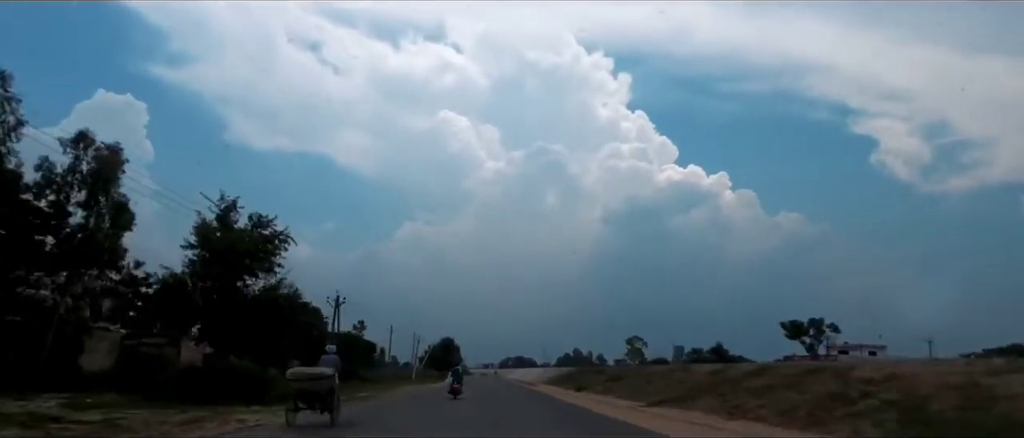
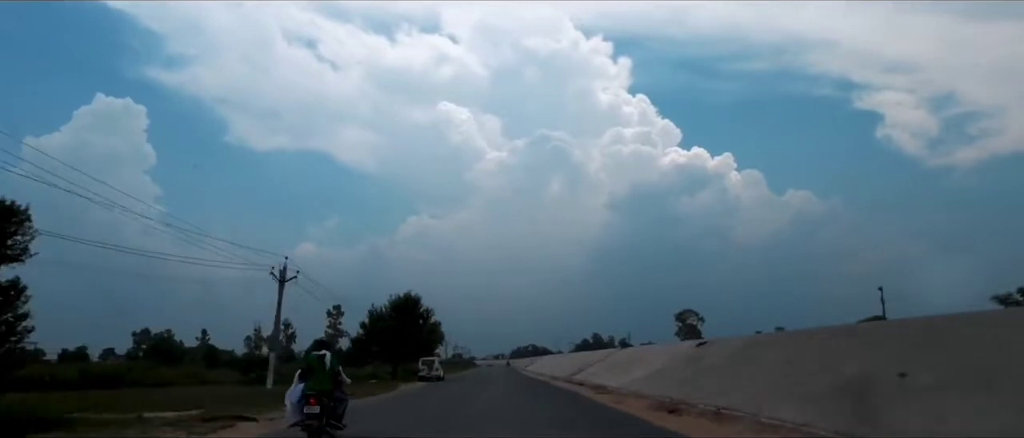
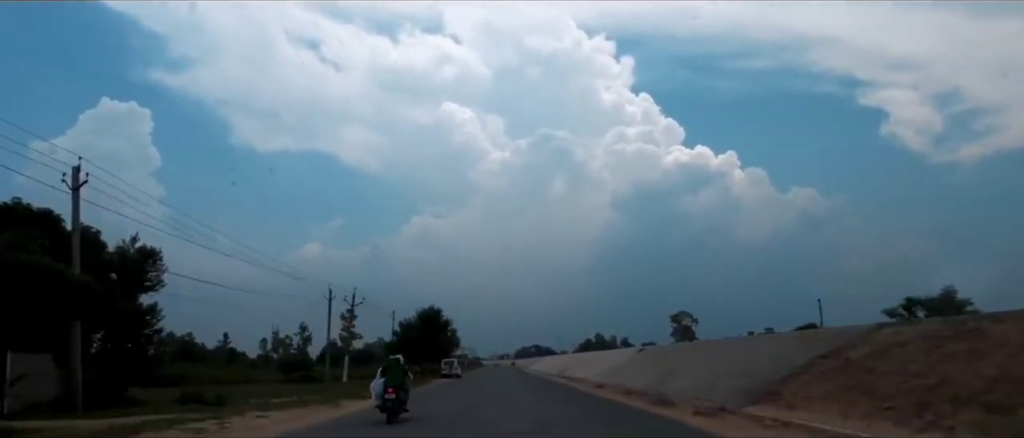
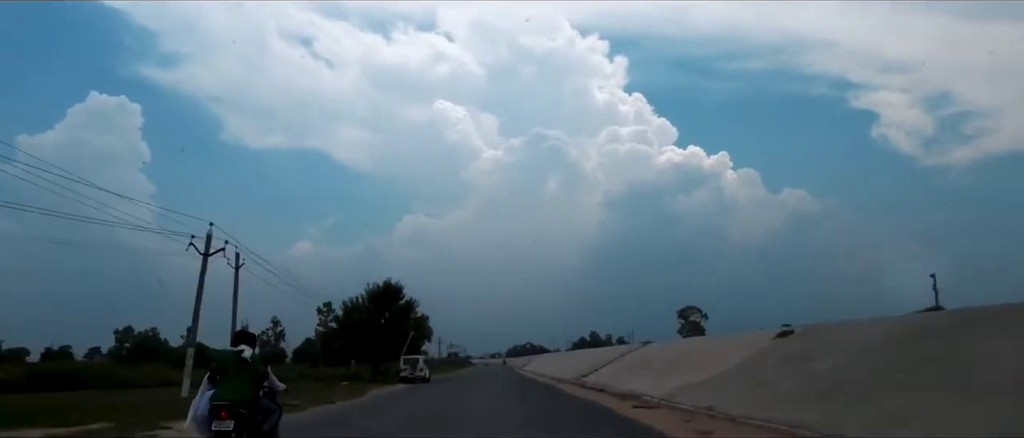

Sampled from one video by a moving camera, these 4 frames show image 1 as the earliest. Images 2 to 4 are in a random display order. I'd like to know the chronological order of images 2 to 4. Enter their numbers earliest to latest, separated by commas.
3, 2, 4
